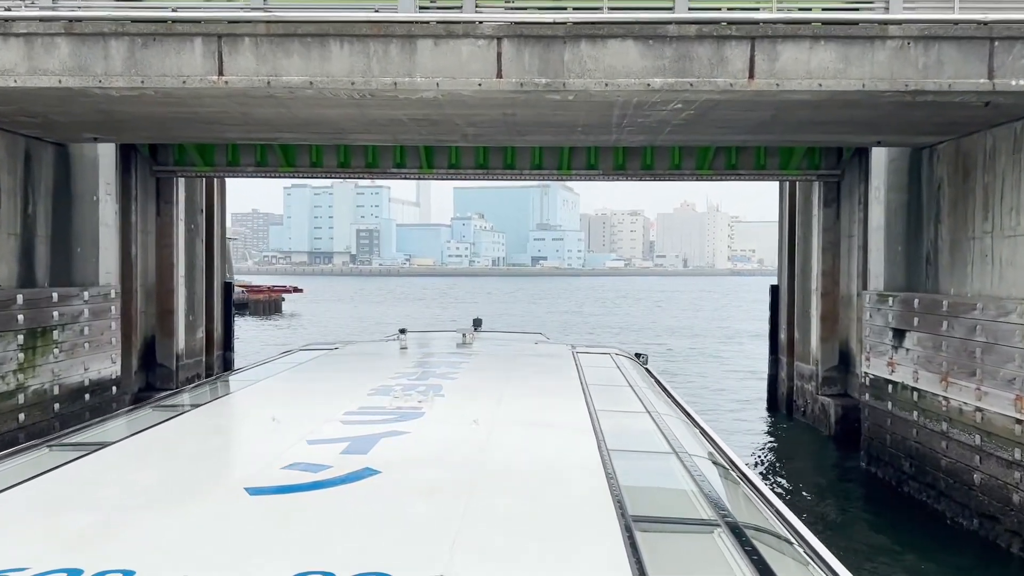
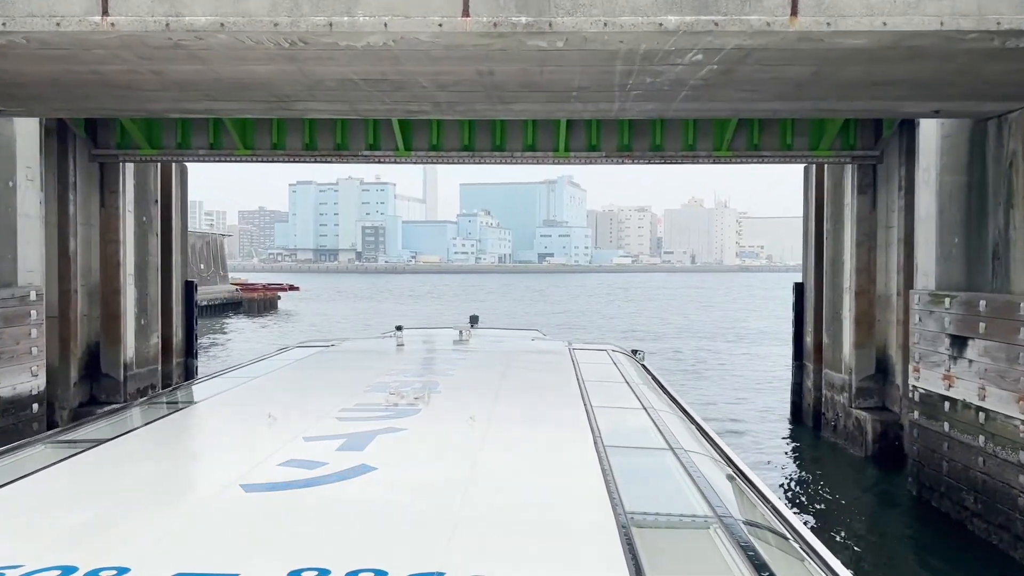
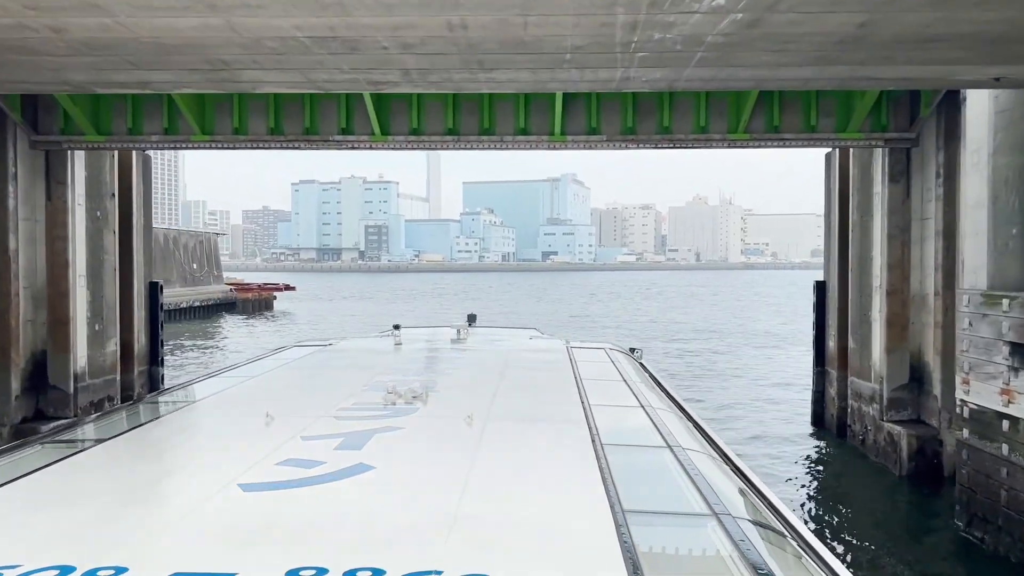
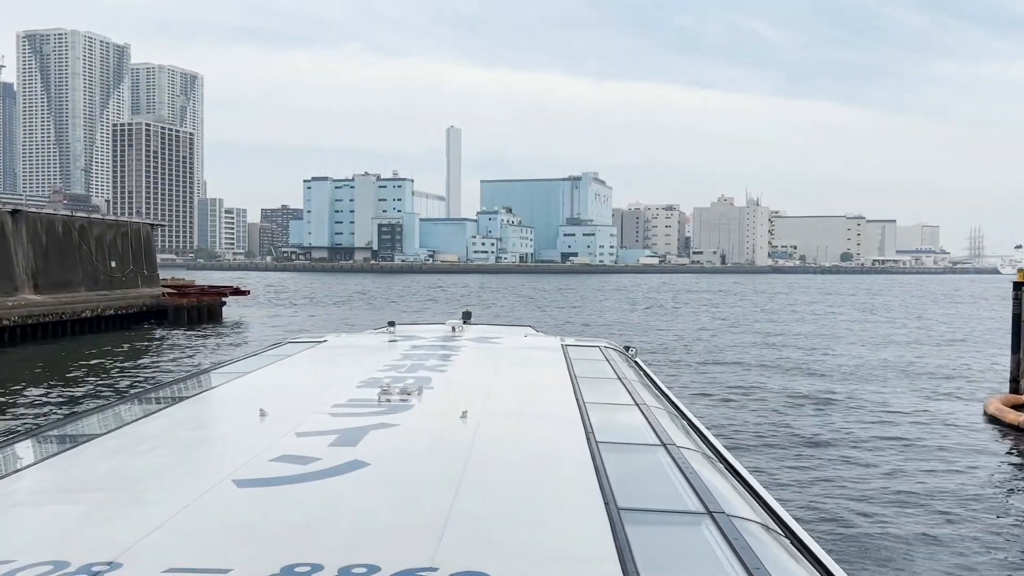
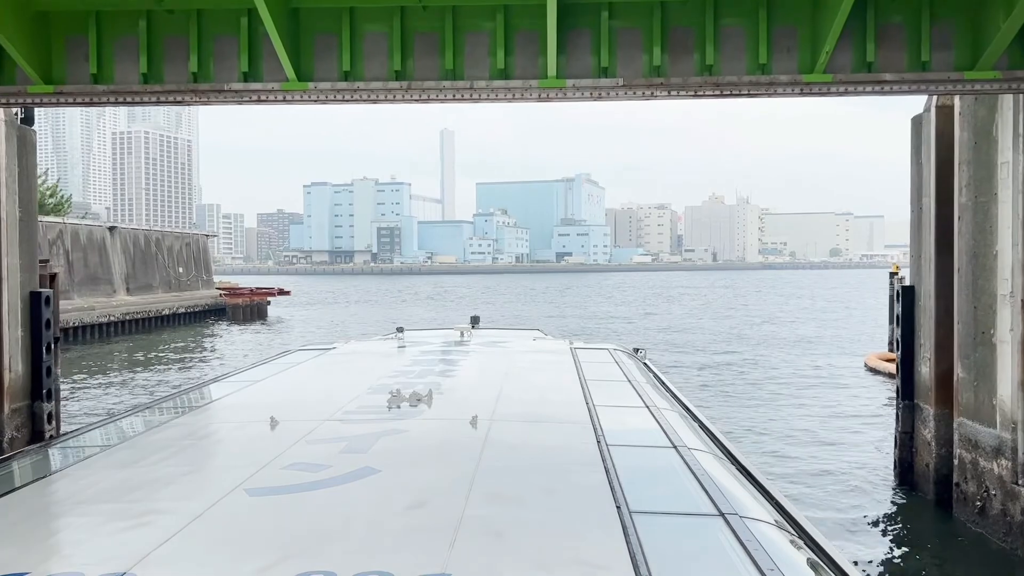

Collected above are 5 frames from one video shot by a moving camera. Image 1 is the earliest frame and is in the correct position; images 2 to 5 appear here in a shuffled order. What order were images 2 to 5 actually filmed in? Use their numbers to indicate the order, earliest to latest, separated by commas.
2, 3, 5, 4
